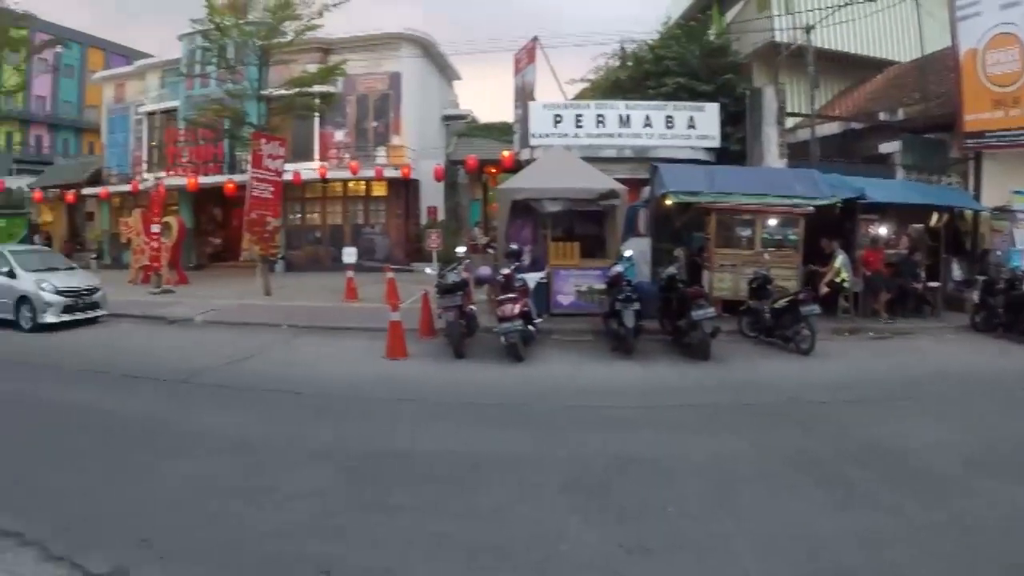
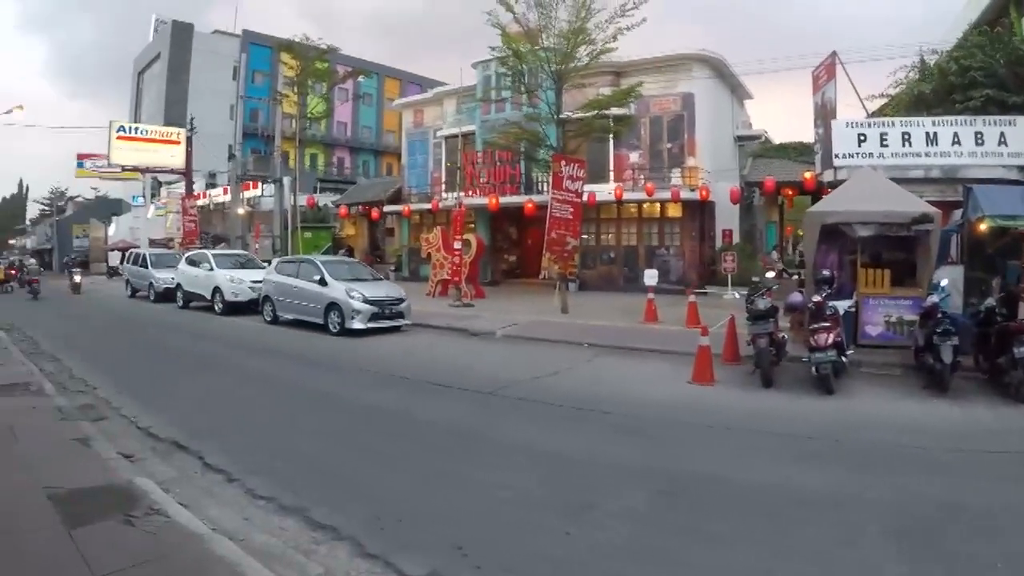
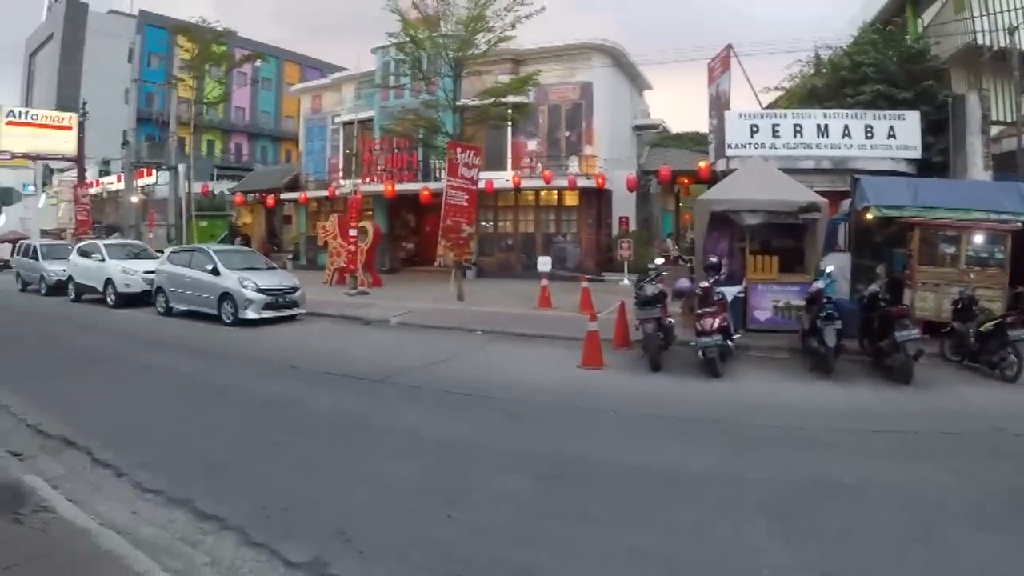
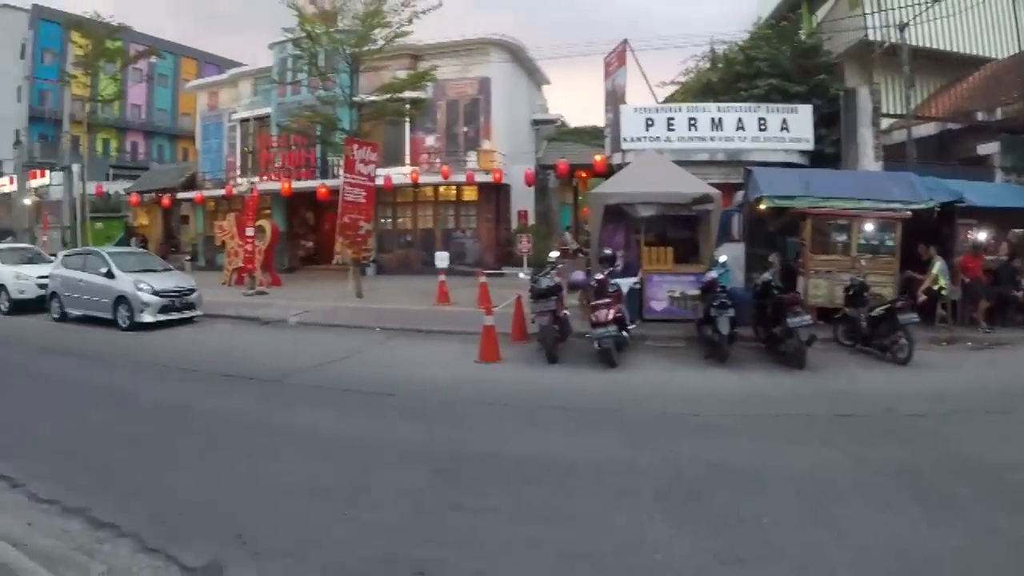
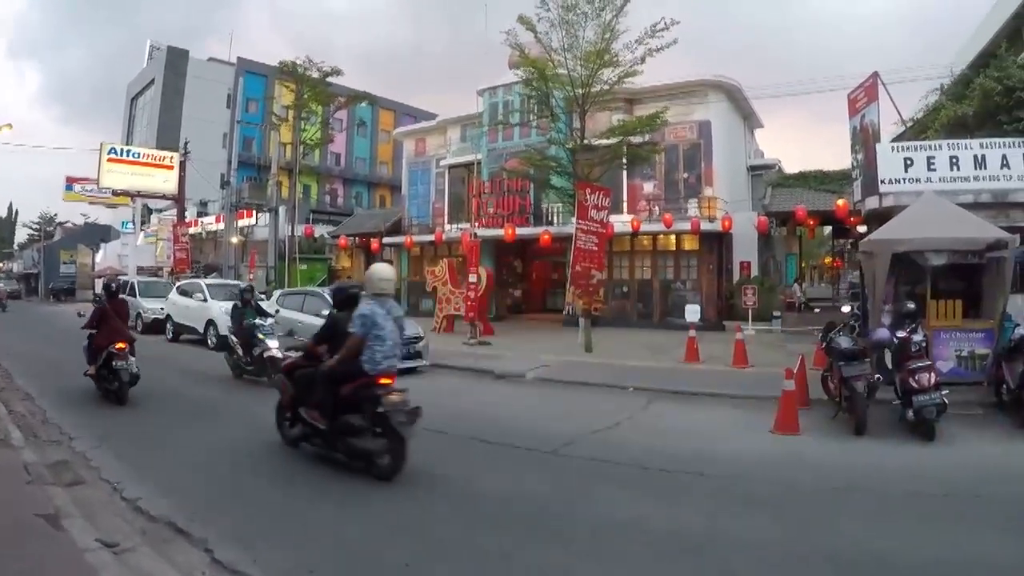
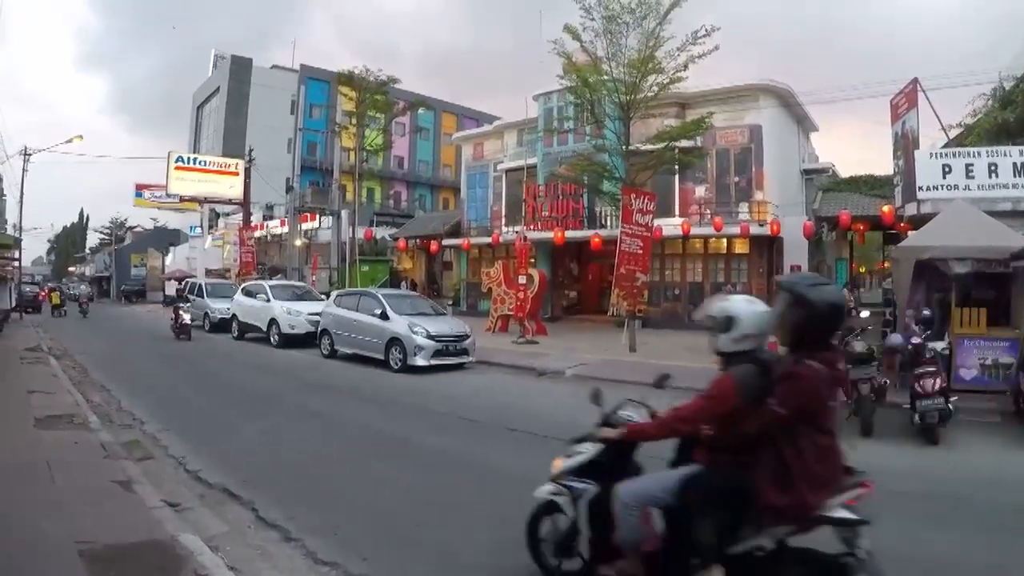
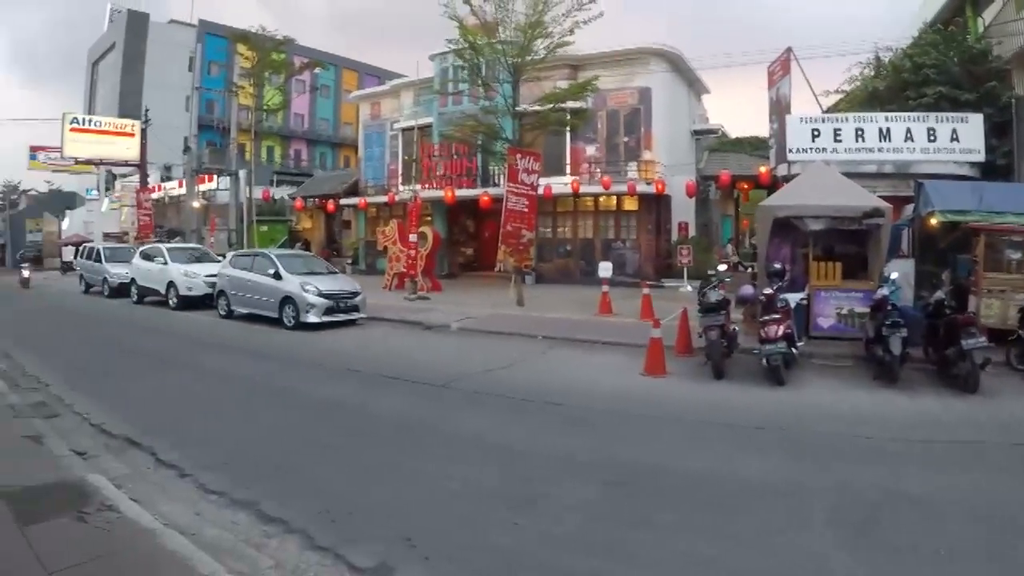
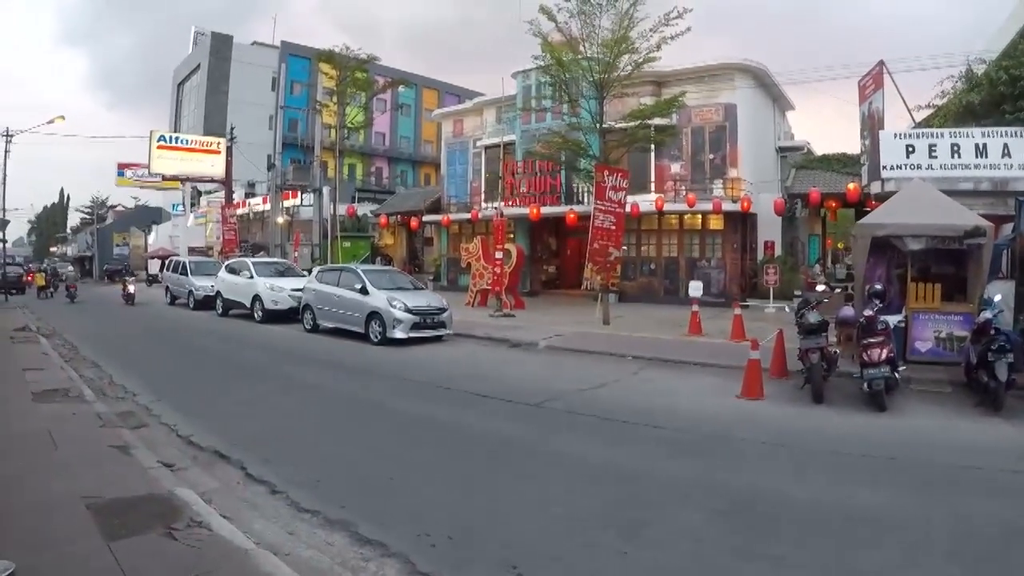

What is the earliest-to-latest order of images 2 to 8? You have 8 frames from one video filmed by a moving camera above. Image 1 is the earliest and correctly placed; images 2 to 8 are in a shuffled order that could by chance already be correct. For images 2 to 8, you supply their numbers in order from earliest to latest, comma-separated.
4, 3, 7, 2, 8, 6, 5
